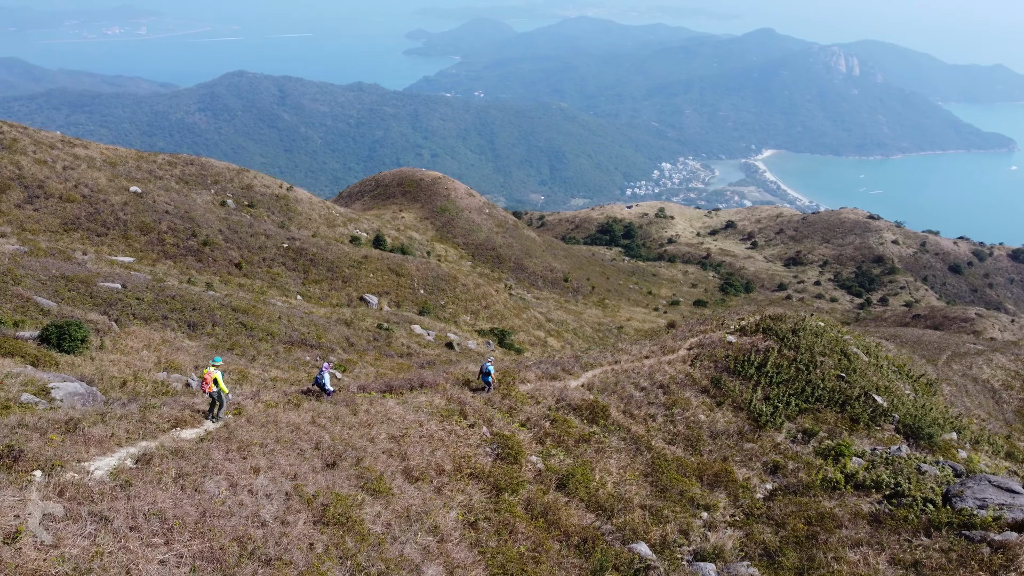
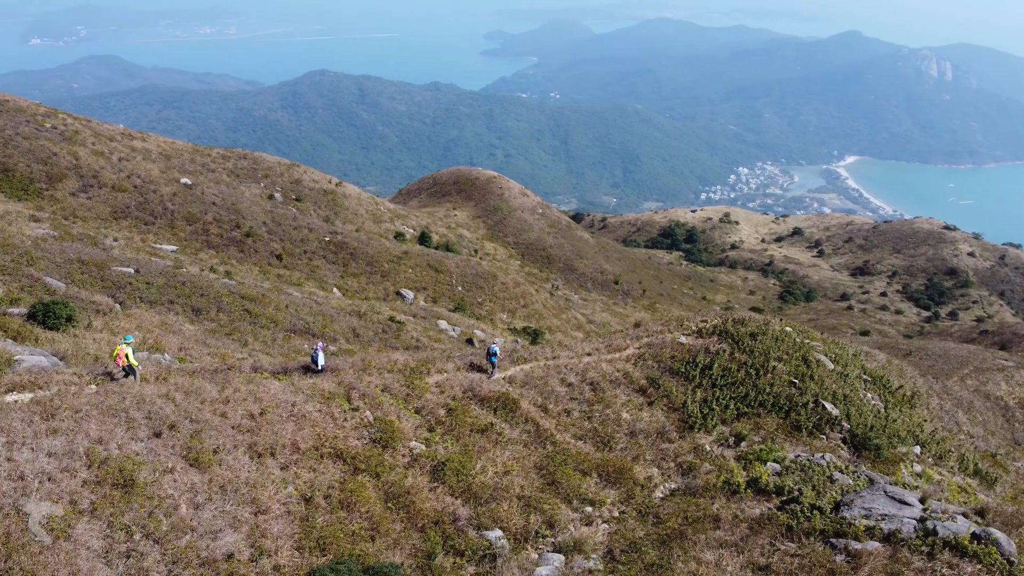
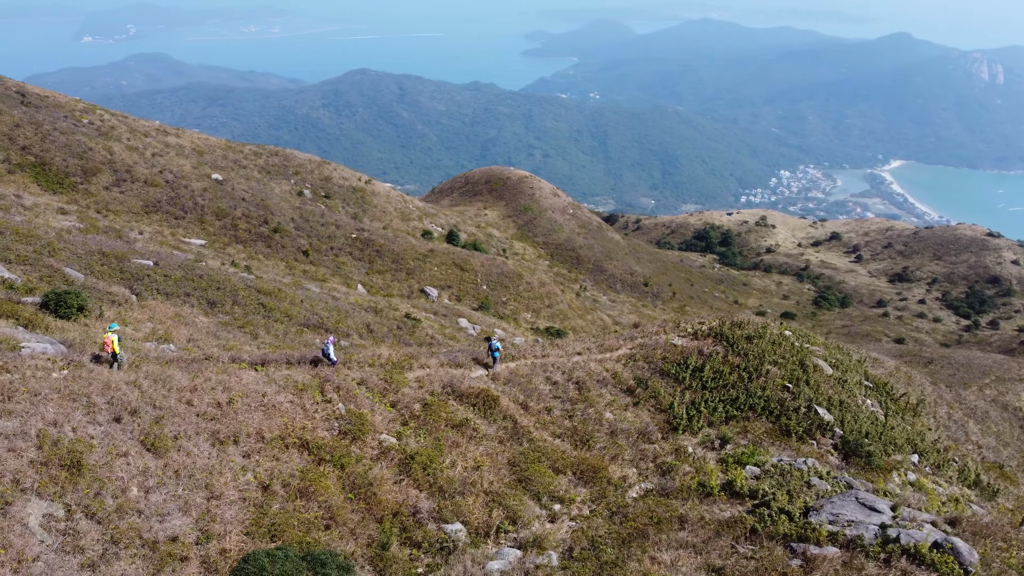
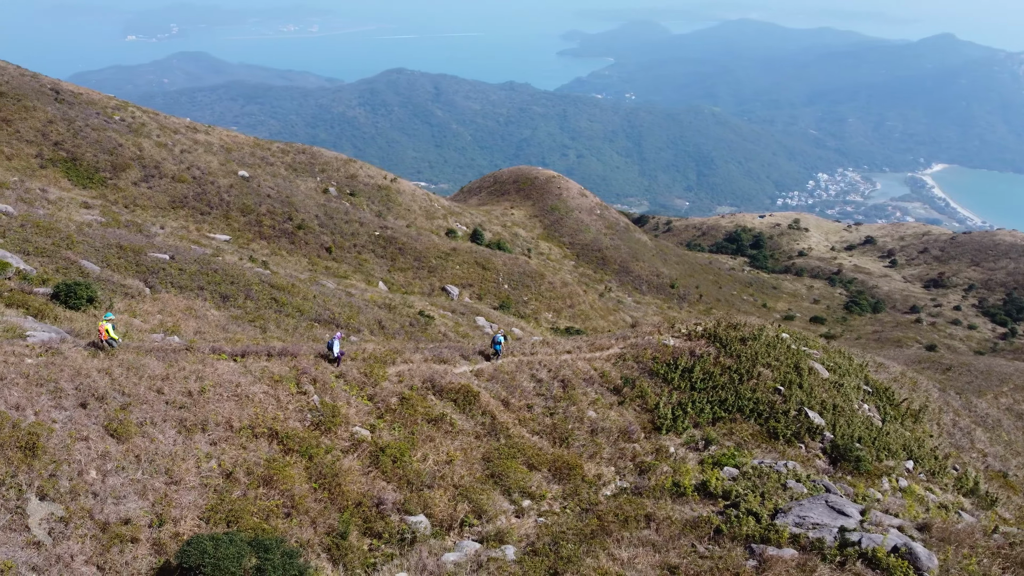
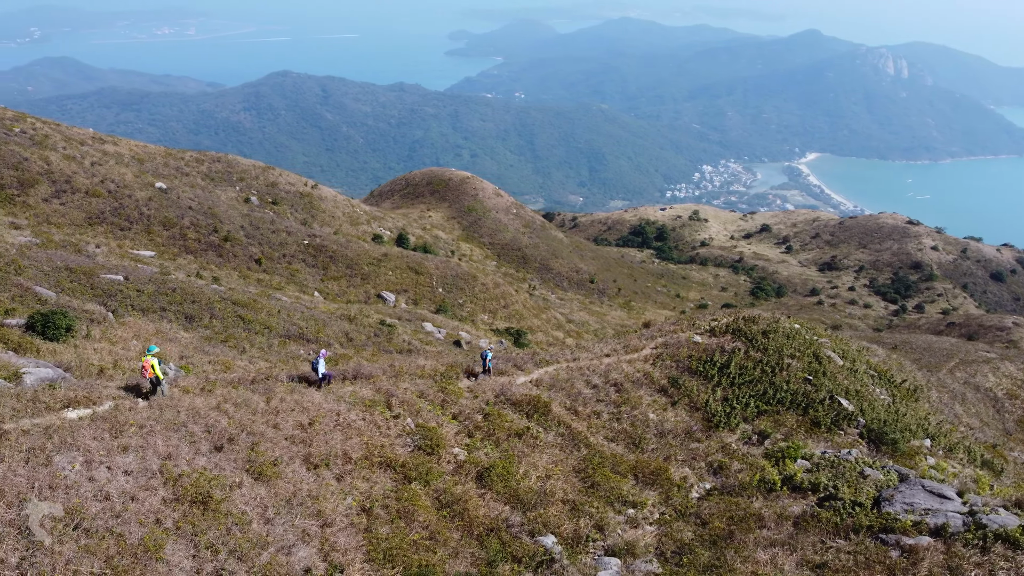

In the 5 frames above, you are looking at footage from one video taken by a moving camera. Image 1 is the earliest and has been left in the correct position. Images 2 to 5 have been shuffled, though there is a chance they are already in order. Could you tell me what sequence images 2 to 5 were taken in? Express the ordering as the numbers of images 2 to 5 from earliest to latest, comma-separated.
5, 2, 3, 4
